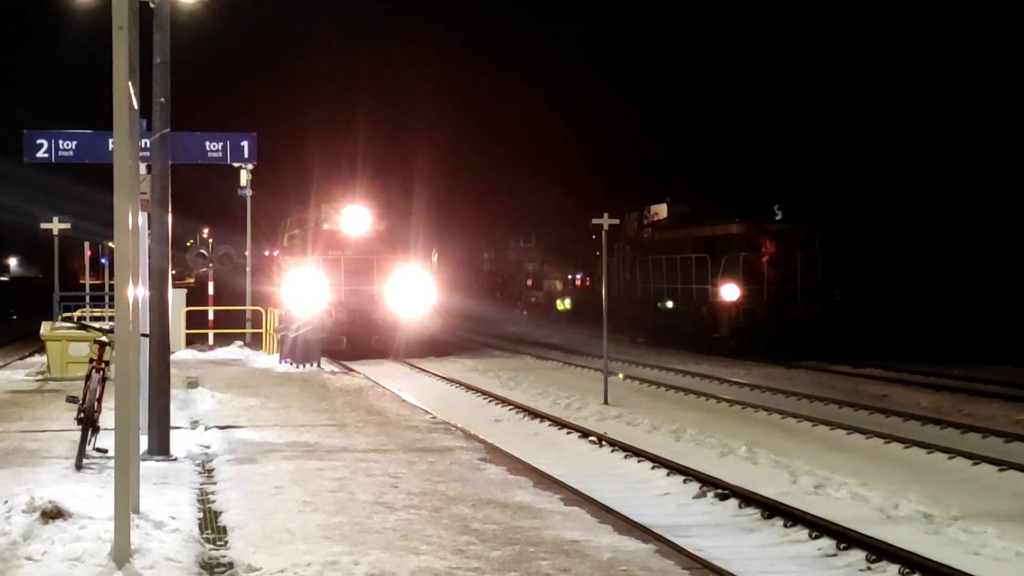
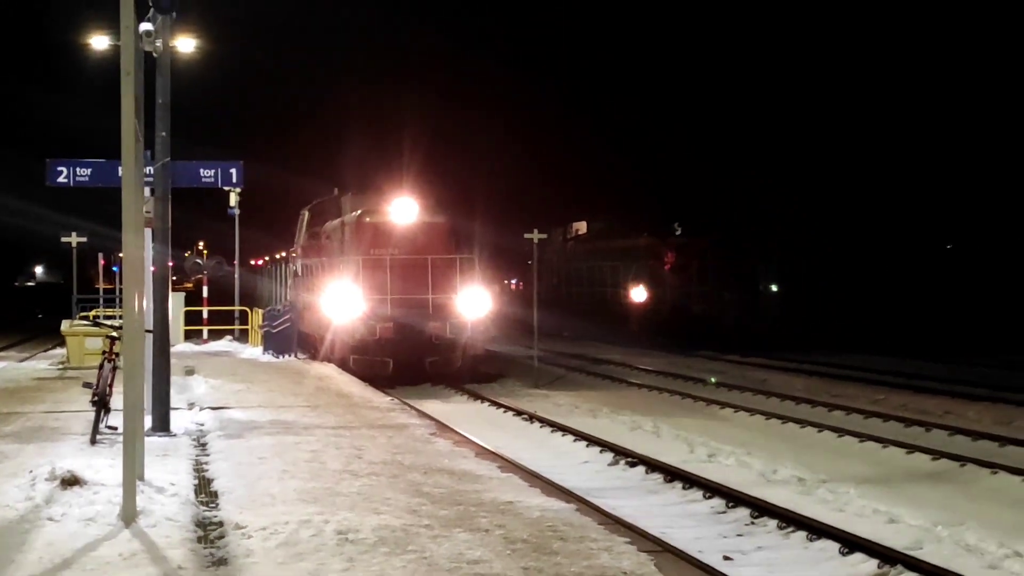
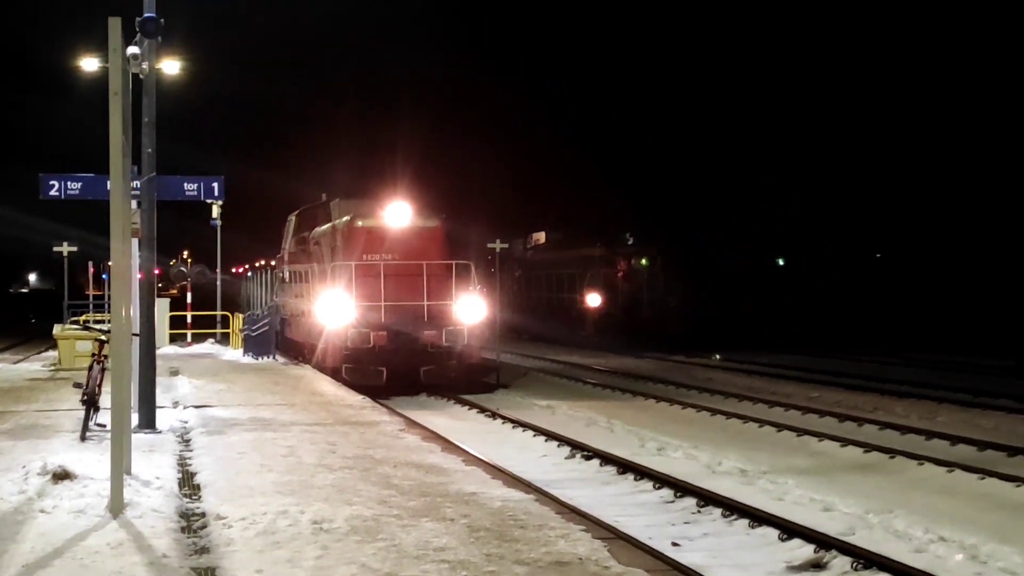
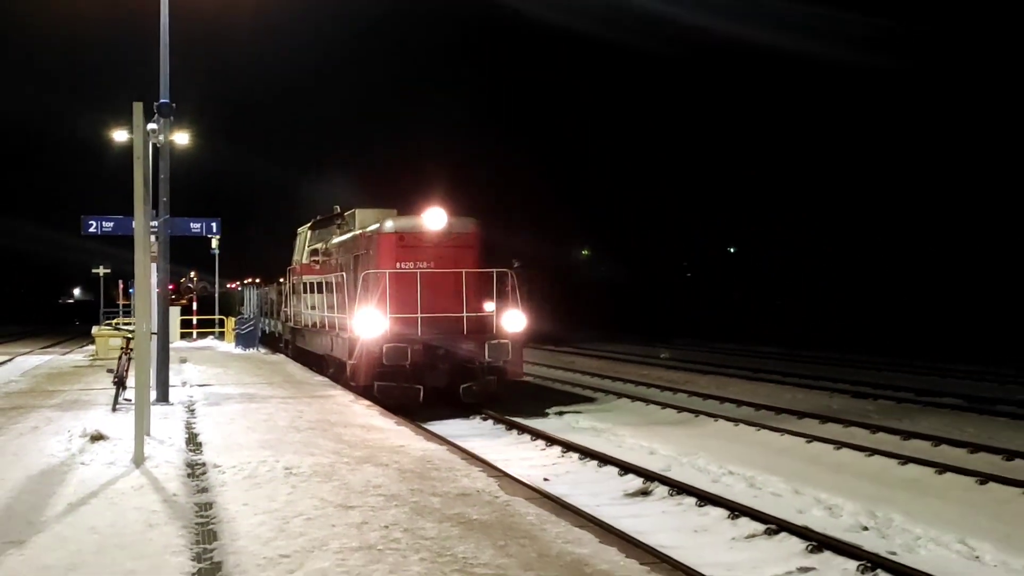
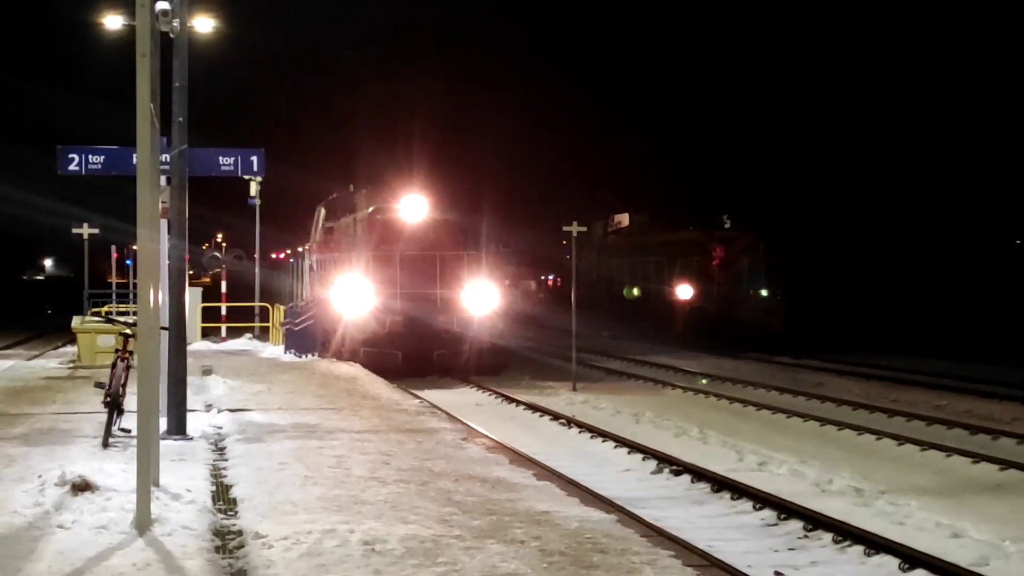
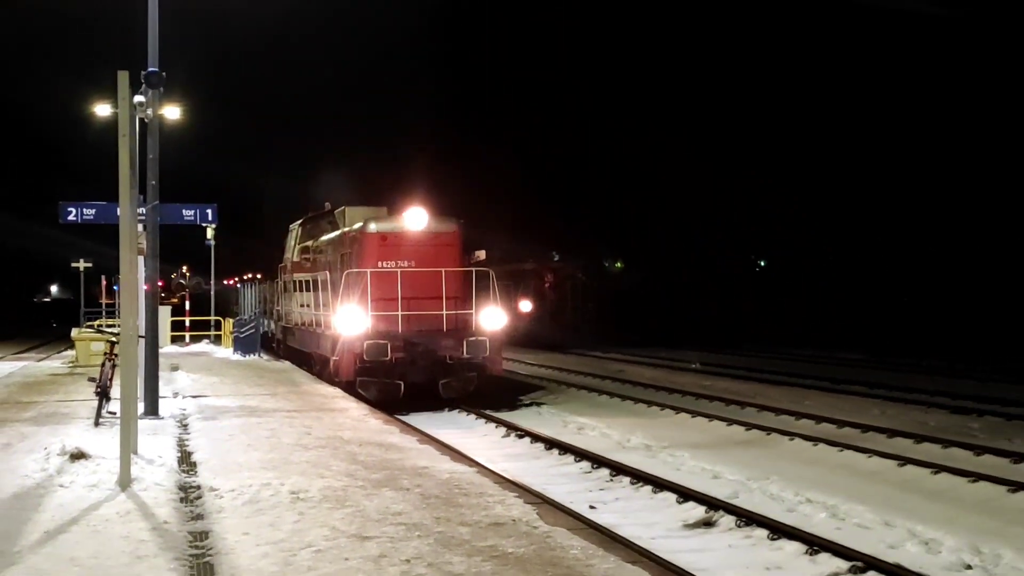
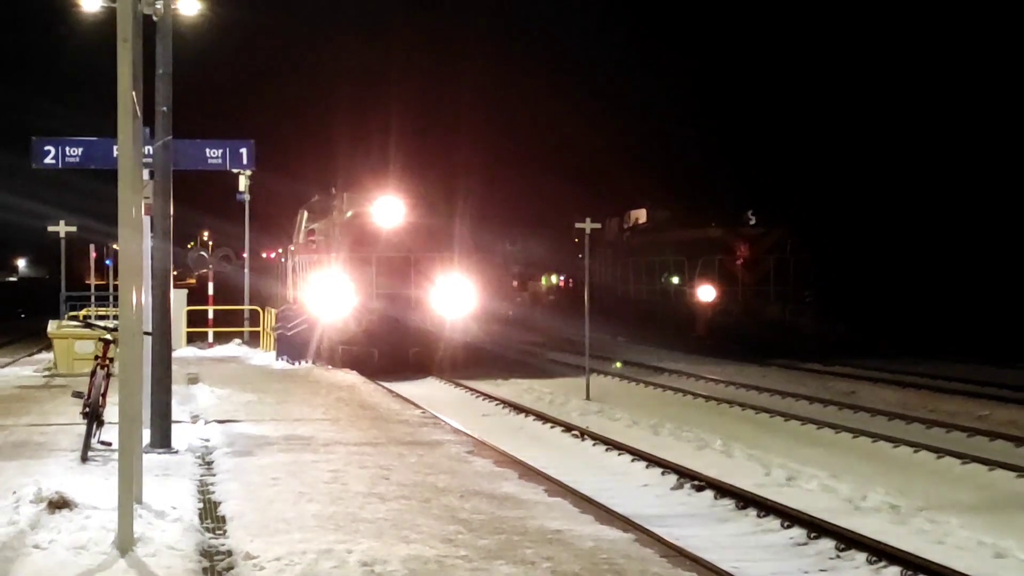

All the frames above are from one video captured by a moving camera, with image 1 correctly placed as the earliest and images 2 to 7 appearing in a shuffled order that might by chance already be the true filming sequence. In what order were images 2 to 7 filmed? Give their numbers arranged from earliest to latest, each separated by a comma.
7, 5, 2, 3, 6, 4
